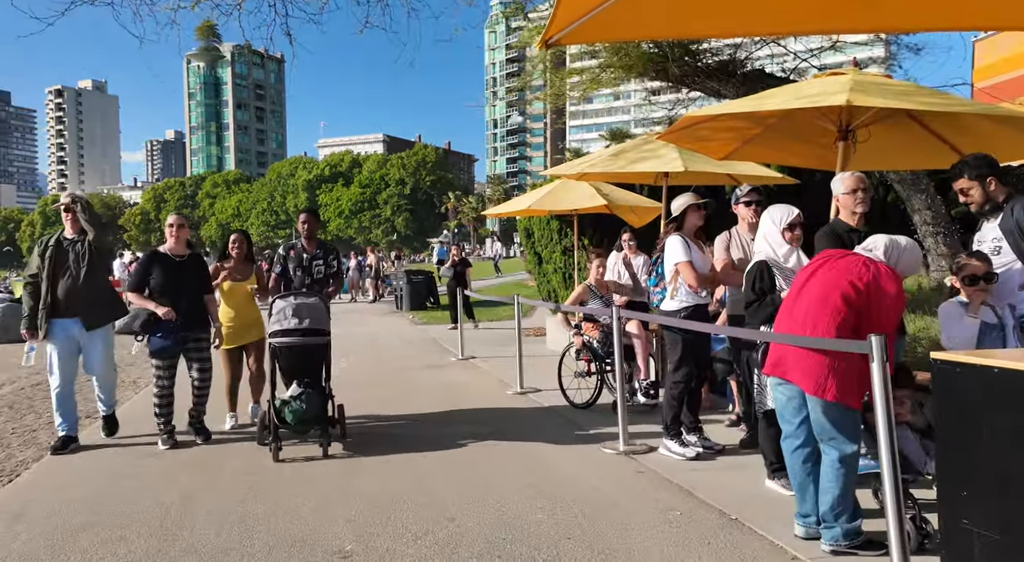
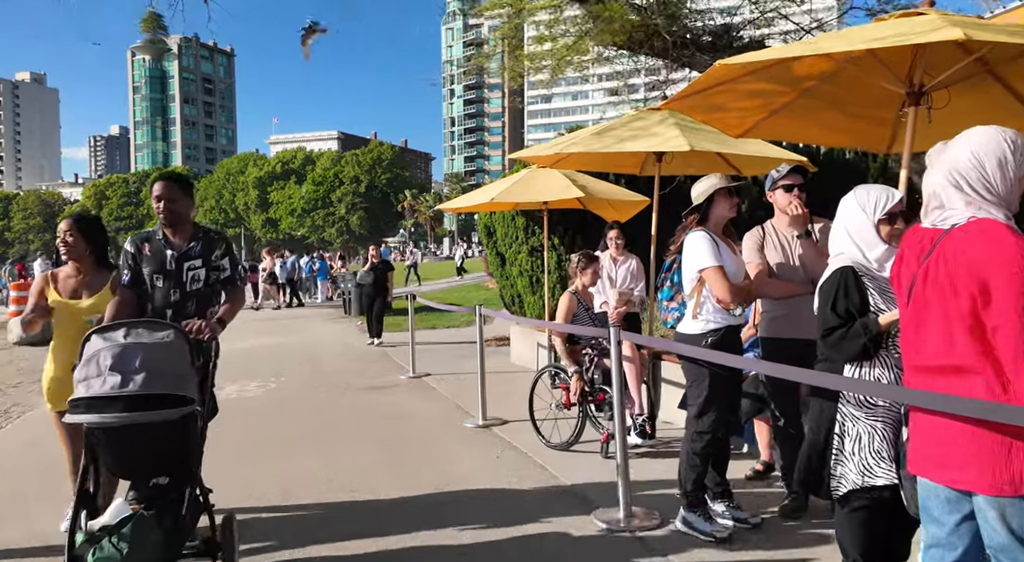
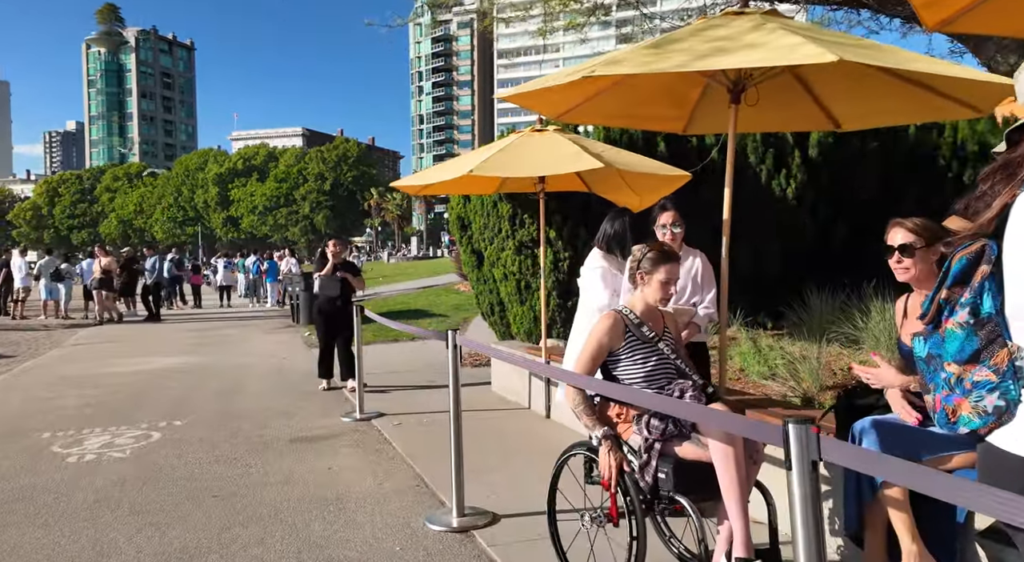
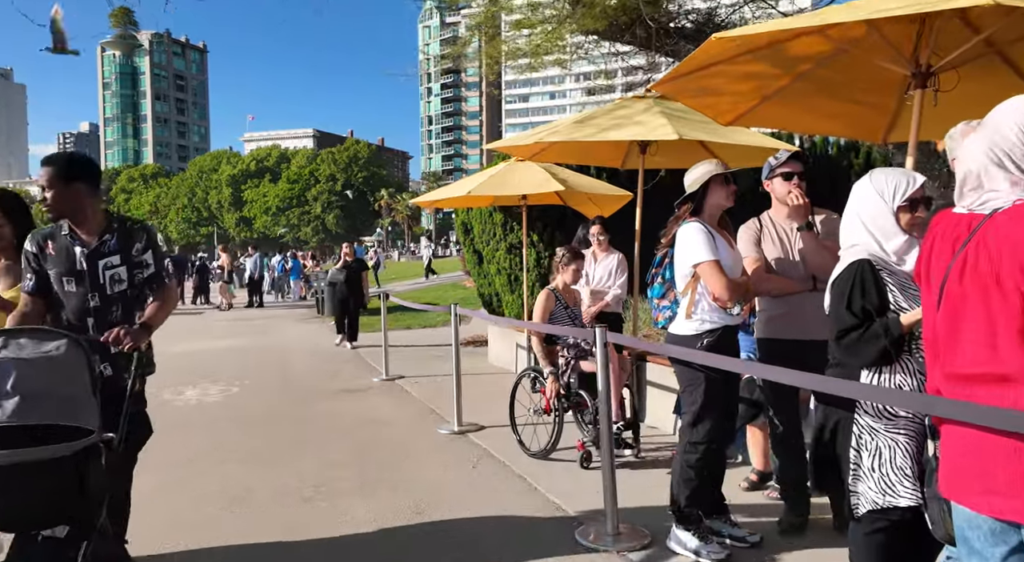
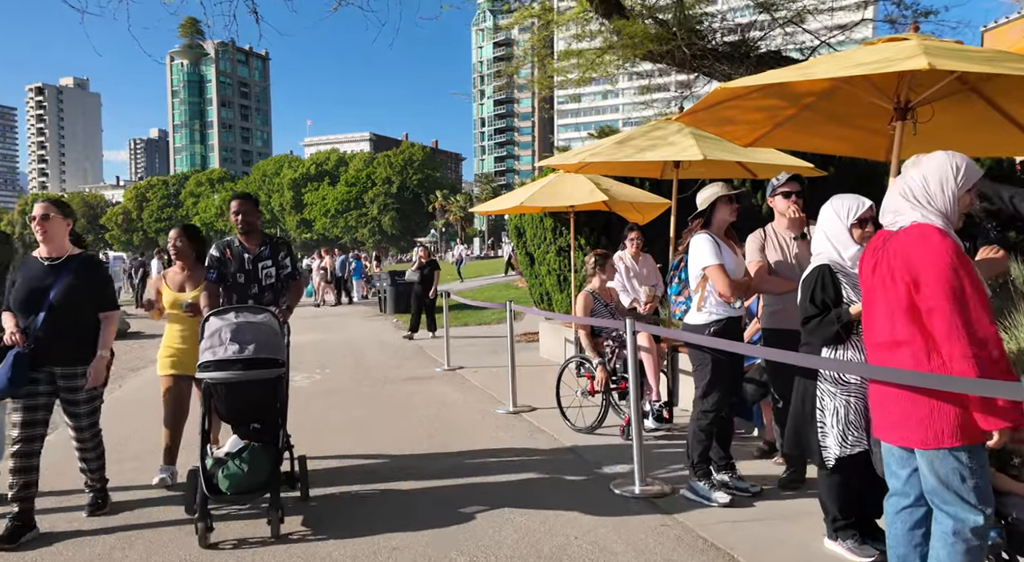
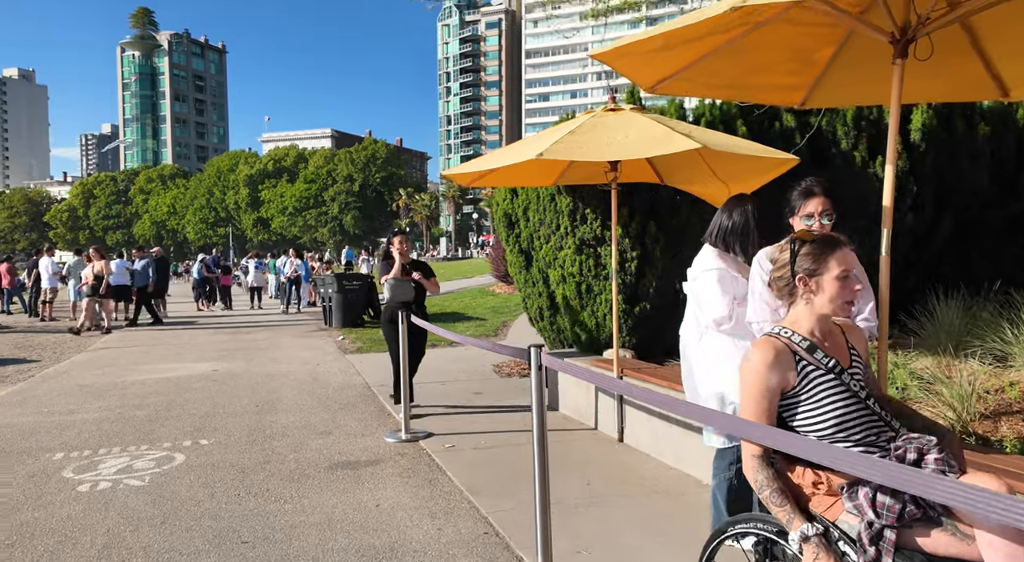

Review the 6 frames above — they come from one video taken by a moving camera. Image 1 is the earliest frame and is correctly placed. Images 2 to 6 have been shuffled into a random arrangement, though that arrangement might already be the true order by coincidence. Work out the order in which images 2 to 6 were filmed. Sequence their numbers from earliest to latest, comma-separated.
5, 2, 4, 3, 6
